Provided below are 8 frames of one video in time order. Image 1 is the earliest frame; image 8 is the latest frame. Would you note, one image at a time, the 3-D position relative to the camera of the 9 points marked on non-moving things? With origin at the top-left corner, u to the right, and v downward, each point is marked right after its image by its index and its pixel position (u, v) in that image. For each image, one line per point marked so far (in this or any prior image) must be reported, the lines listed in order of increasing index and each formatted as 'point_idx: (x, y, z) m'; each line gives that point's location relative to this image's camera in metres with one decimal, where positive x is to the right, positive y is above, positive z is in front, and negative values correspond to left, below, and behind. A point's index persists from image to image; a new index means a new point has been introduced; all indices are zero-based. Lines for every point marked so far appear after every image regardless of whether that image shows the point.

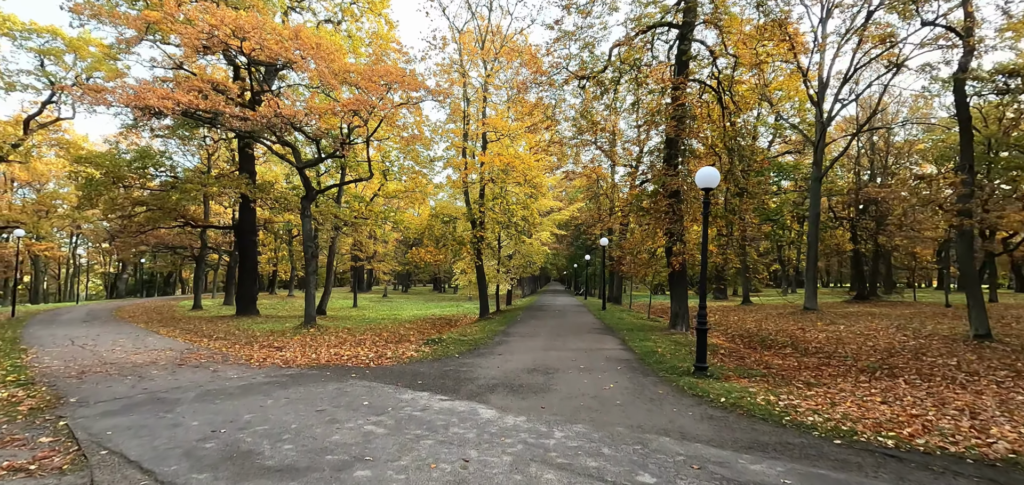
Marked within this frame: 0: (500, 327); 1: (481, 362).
0: (-0.3, -2.1, +12.3) m
1: (-0.5, -1.8, +7.4) m
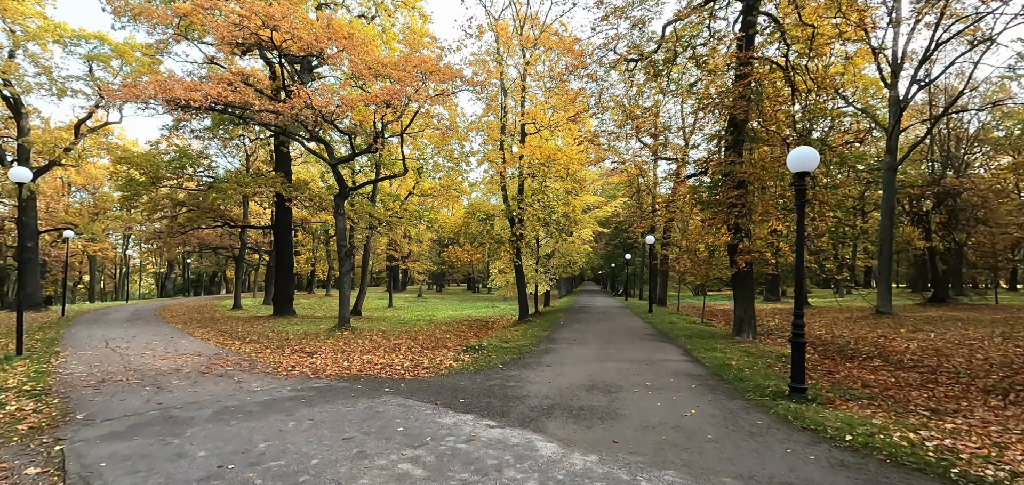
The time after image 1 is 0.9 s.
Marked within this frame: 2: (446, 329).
0: (+0.7, -2.1, +11.4) m
1: (+0.2, -1.8, +6.5) m
2: (-2.3, -3.0, +17.0) m
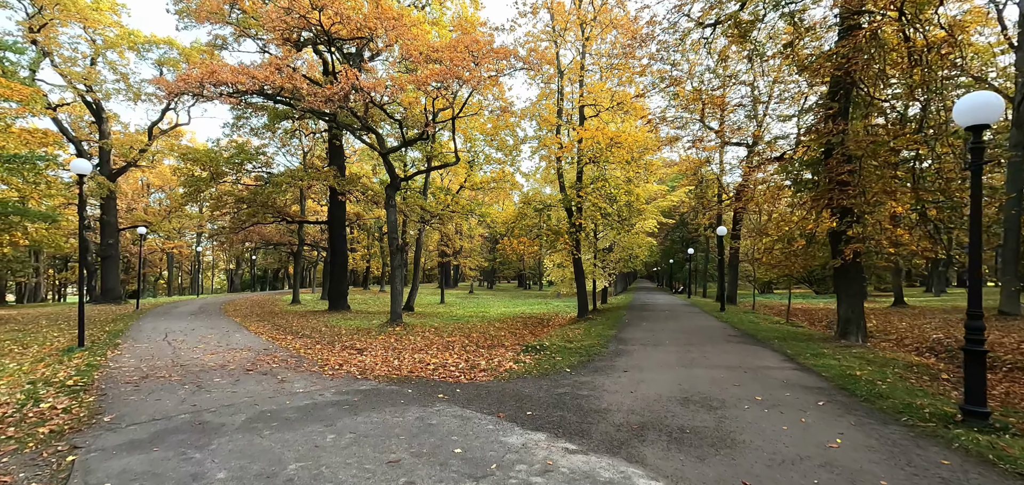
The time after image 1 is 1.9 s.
0: (+2.1, -1.9, +10.4) m
1: (+1.1, -1.6, +5.5) m
2: (-0.4, -2.8, +16.2) m
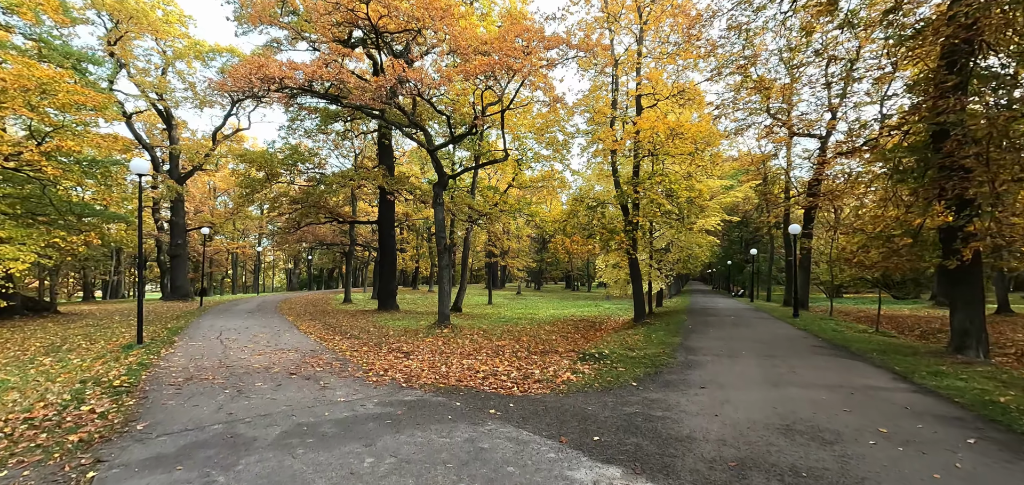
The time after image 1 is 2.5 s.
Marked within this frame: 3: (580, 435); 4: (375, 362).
0: (+3.1, -1.8, +9.5) m
1: (+1.6, -1.6, +4.7) m
2: (+1.2, -2.8, +15.5) m
3: (+0.6, -1.6, +4.0) m
4: (-2.2, -1.9, +7.7) m
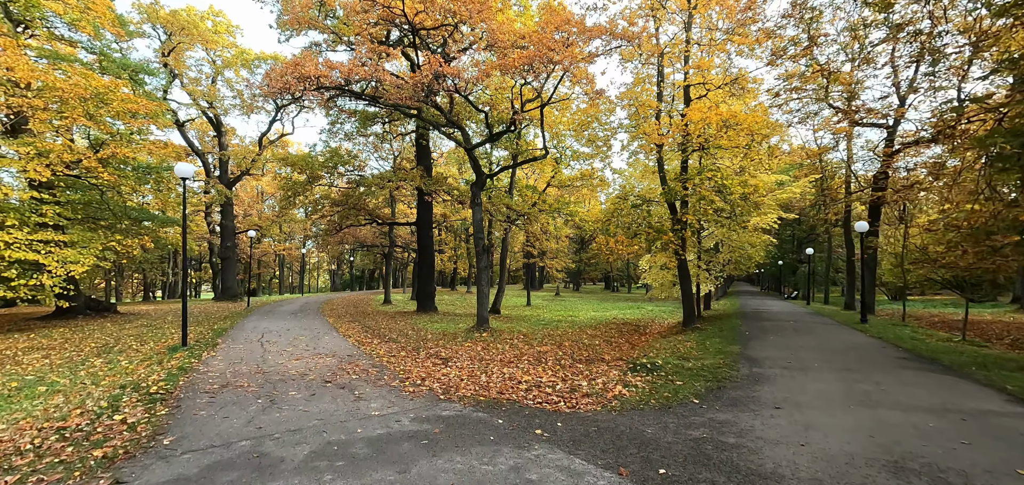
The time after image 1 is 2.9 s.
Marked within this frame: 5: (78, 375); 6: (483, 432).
0: (+3.9, -1.8, +8.7) m
1: (+2.1, -1.6, +4.1) m
2: (+2.5, -2.8, +14.9) m
3: (+0.9, -1.6, +3.4) m
4: (-1.5, -1.9, +7.4) m
5: (-7.3, -2.2, +8.2) m
6: (-0.3, -1.6, +4.2) m
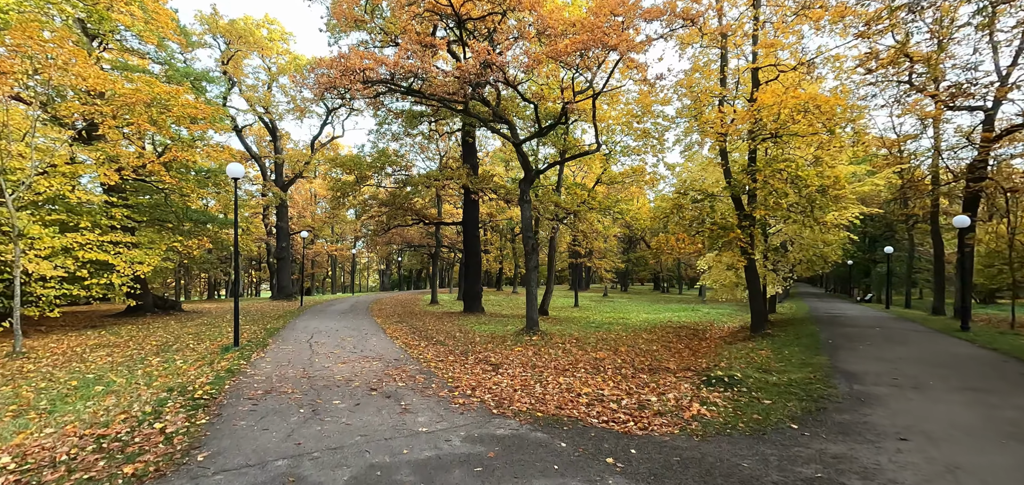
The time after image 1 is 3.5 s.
0: (+4.8, -1.8, +7.8) m
1: (+2.5, -1.5, +3.3) m
2: (+3.9, -2.7, +14.0) m
3: (+1.3, -1.5, +2.7) m
4: (-0.7, -1.9, +6.9) m
5: (-6.4, -2.2, +8.3) m
6: (+0.2, -1.6, +3.7) m
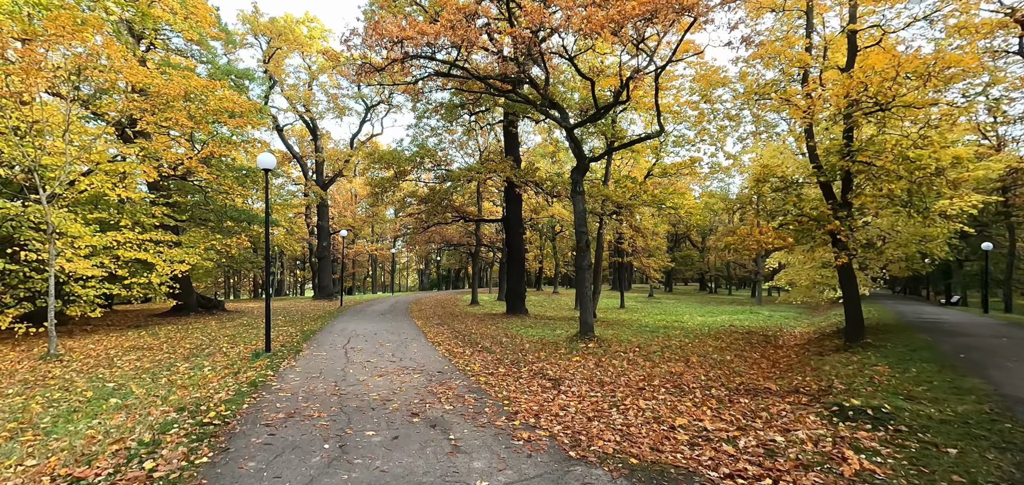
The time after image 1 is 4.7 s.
0: (+5.6, -1.7, +6.2) m
1: (+3.1, -1.4, +1.9) m
2: (+5.3, -2.6, +12.5) m
3: (+1.8, -1.4, +1.4) m
4: (+0.1, -1.8, +5.7) m
5: (-5.5, -2.2, +7.5) m
6: (+0.8, -1.5, +2.4) m
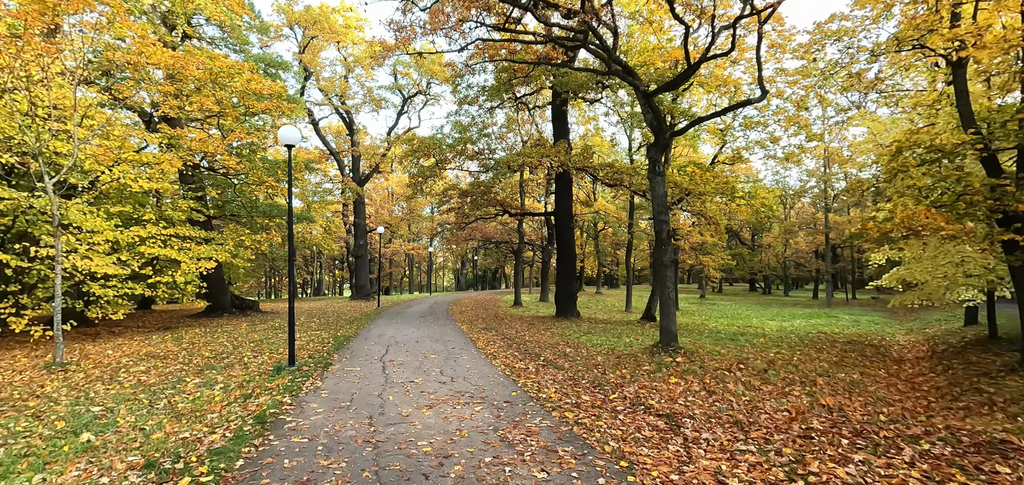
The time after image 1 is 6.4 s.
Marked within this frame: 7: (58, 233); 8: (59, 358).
0: (+6.6, -1.5, +3.9) m
1: (+3.7, -1.3, -0.2) m
2: (+6.6, -2.4, +10.2) m
3: (+2.4, -1.3, -0.6) m
4: (+1.0, -1.7, +3.8) m
5: (-4.4, -2.0, +6.0) m
6: (+1.5, -1.4, +0.5) m
7: (-10.4, +0.2, +11.4) m
8: (-9.0, -2.3, +9.7) m
